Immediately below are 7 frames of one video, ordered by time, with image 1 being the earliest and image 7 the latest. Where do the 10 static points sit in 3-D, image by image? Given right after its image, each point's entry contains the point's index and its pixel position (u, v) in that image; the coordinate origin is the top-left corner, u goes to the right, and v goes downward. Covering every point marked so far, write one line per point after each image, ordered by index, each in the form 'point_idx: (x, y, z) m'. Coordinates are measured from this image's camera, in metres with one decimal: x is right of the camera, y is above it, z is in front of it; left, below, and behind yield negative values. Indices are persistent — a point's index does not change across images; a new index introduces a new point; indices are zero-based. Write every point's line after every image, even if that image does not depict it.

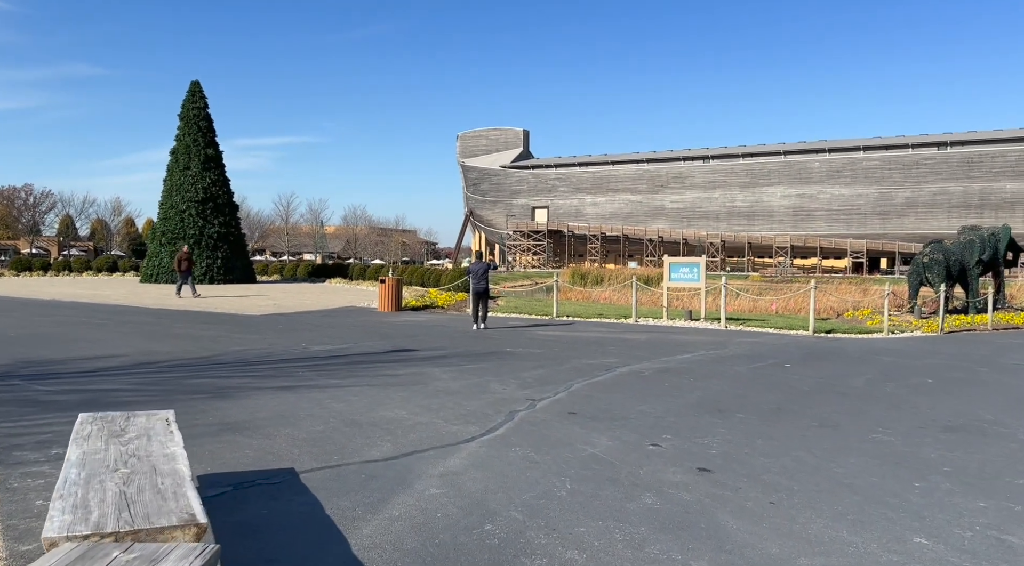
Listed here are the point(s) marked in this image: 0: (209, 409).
0: (-2.9, -1.2, +7.5) m
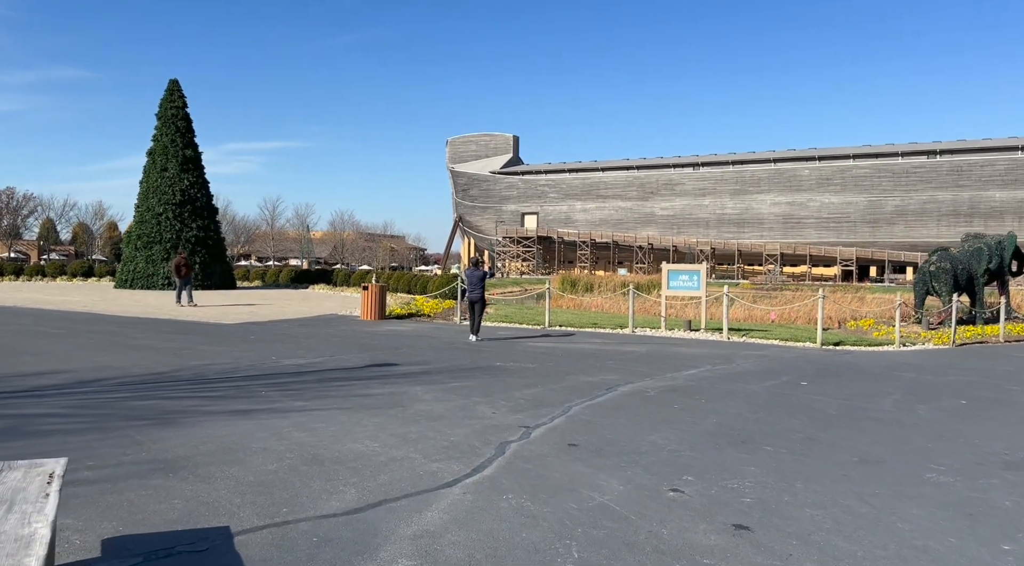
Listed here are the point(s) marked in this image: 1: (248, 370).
0: (-2.9, -1.3, +6.3) m
1: (-3.6, -1.2, +10.7) m
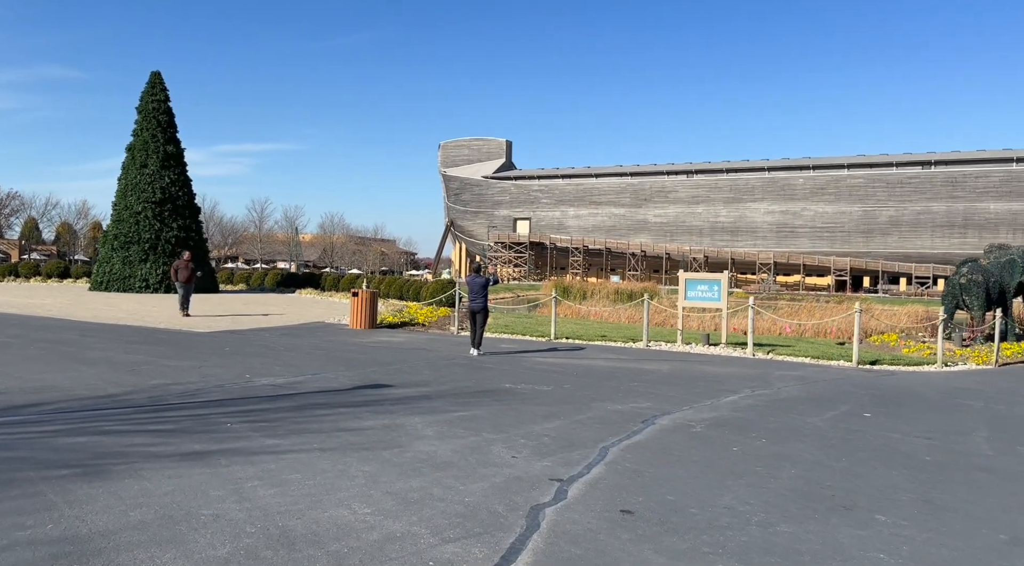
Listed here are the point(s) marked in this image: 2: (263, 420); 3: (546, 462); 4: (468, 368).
0: (-2.7, -1.3, +4.7) m
1: (-3.4, -1.3, +9.1) m
2: (-2.4, -1.3, +7.6) m
3: (+0.3, -1.4, +6.2) m
4: (-0.7, -1.3, +12.2) m
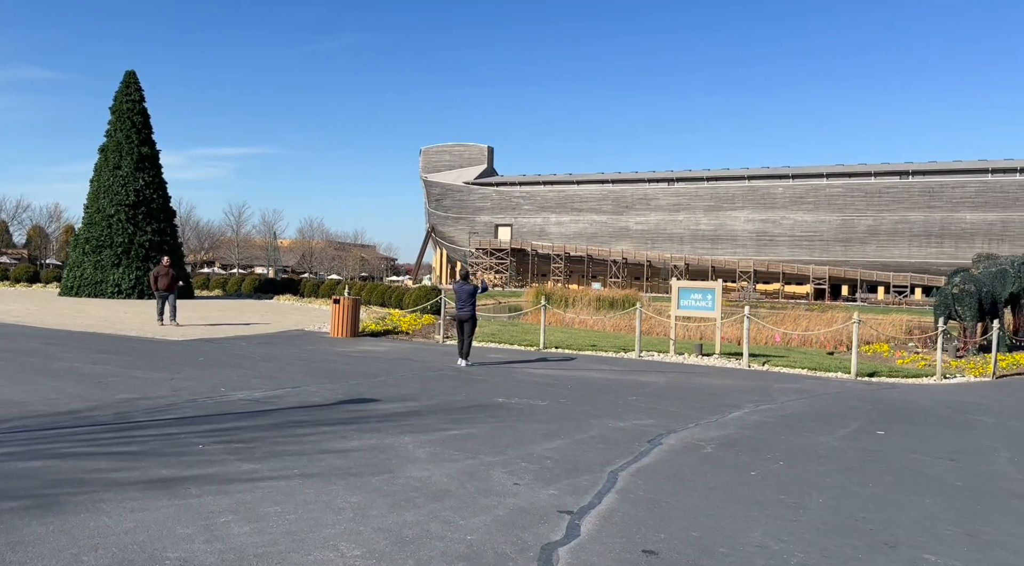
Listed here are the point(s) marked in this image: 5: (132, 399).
0: (-2.7, -1.4, +4.1) m
1: (-3.5, -1.4, +8.5) m
2: (-2.4, -1.4, +6.9) m
3: (+0.3, -1.5, +5.6) m
4: (-0.8, -1.4, +11.6) m
5: (-4.3, -1.3, +9.0) m
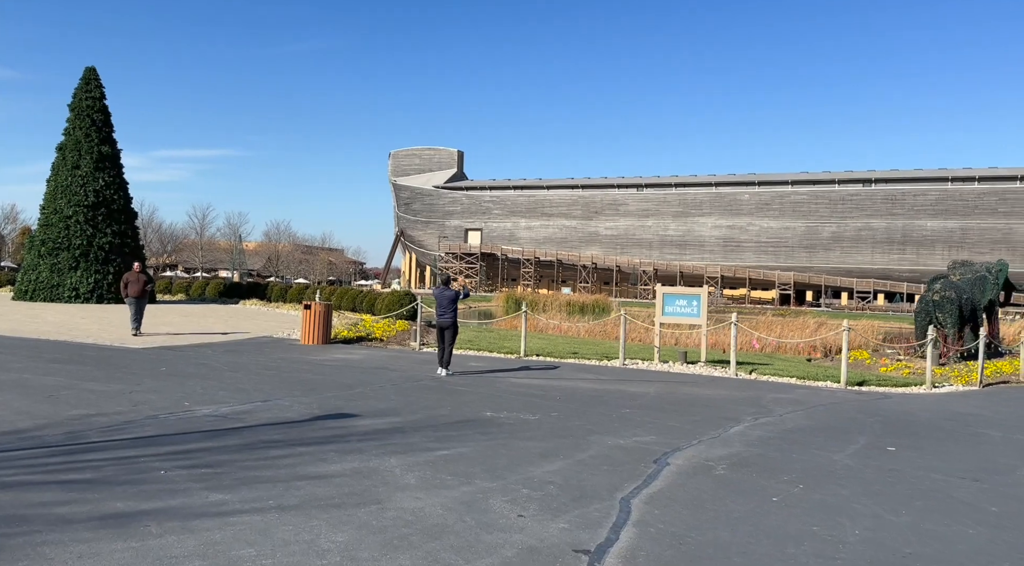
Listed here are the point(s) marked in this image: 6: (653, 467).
0: (-2.6, -1.4, +3.4) m
1: (-3.6, -1.4, +7.7) m
2: (-2.4, -1.4, +6.2) m
3: (+0.3, -1.5, +5.1) m
4: (-1.0, -1.5, +11.0) m
5: (-4.4, -1.4, +8.2) m
6: (+1.2, -1.6, +6.7) m
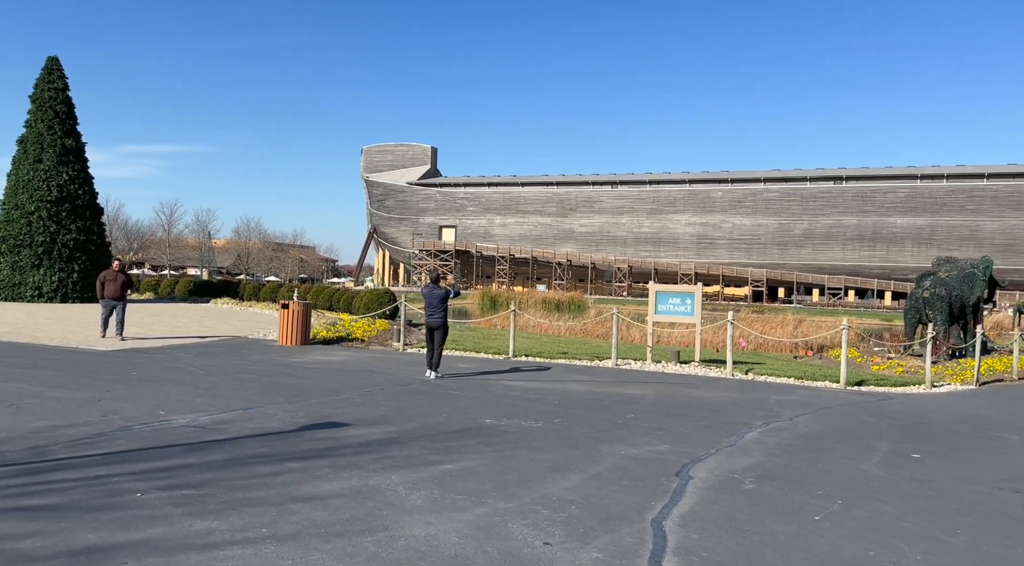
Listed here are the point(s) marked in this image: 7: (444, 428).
0: (-2.3, -1.4, +2.8) m
1: (-3.5, -1.4, +7.0) m
2: (-2.3, -1.4, +5.6) m
3: (+0.5, -1.5, +4.5) m
4: (-1.1, -1.5, +10.4) m
5: (-4.4, -1.4, +7.5) m
6: (+1.3, -1.6, +6.2) m
7: (-0.7, -1.5, +8.2) m
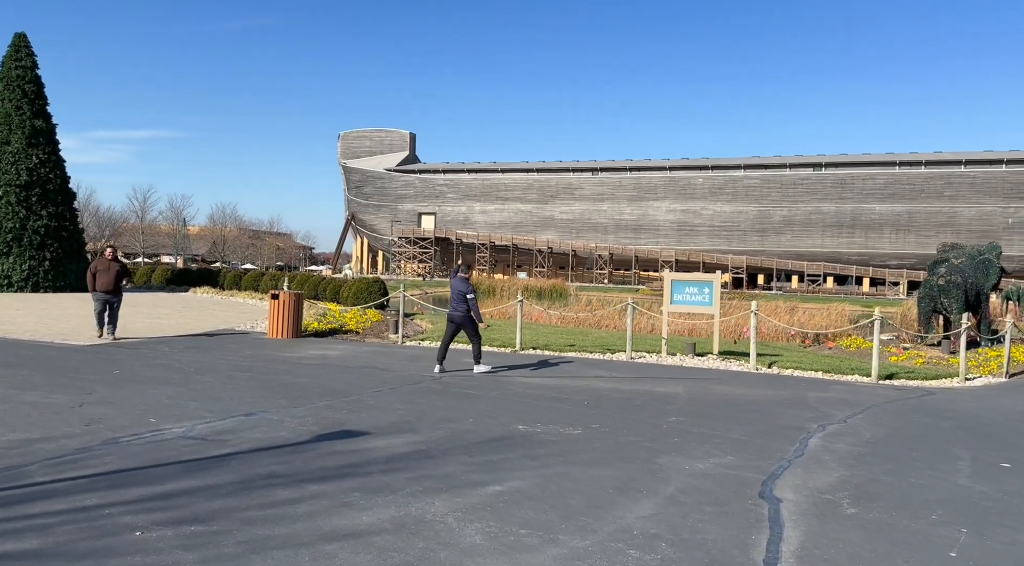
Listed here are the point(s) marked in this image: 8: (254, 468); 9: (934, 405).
0: (-1.8, -1.4, +1.8) m
1: (-3.1, -1.3, +6.0) m
2: (-1.8, -1.4, +4.6) m
3: (+0.9, -1.5, +3.6) m
4: (-0.8, -1.4, +9.4) m
5: (-4.0, -1.3, +6.5) m
6: (+1.7, -1.5, +5.3) m
7: (-0.3, -1.4, +7.3) m
8: (-1.9, -1.4, +5.9) m
9: (+5.7, -1.6, +10.6) m
